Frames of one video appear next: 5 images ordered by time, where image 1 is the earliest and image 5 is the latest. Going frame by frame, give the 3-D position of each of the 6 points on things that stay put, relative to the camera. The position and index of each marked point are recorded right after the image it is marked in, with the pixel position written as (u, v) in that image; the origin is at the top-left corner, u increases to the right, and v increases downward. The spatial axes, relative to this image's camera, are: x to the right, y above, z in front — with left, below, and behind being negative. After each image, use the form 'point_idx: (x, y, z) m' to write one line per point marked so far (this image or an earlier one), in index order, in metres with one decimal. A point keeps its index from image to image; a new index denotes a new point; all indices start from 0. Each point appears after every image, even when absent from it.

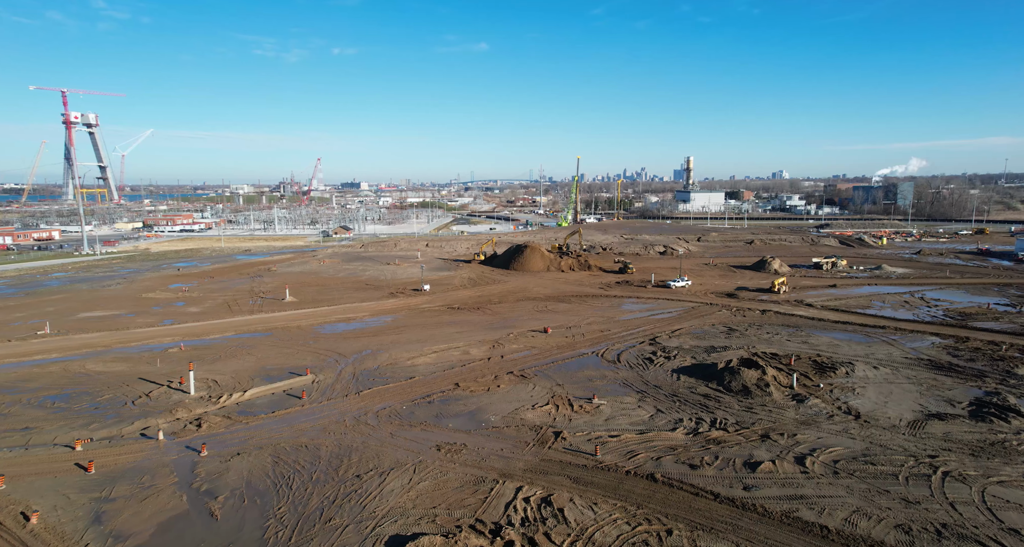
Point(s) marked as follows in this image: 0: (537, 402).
0: (+0.5, -2.7, +13.5) m
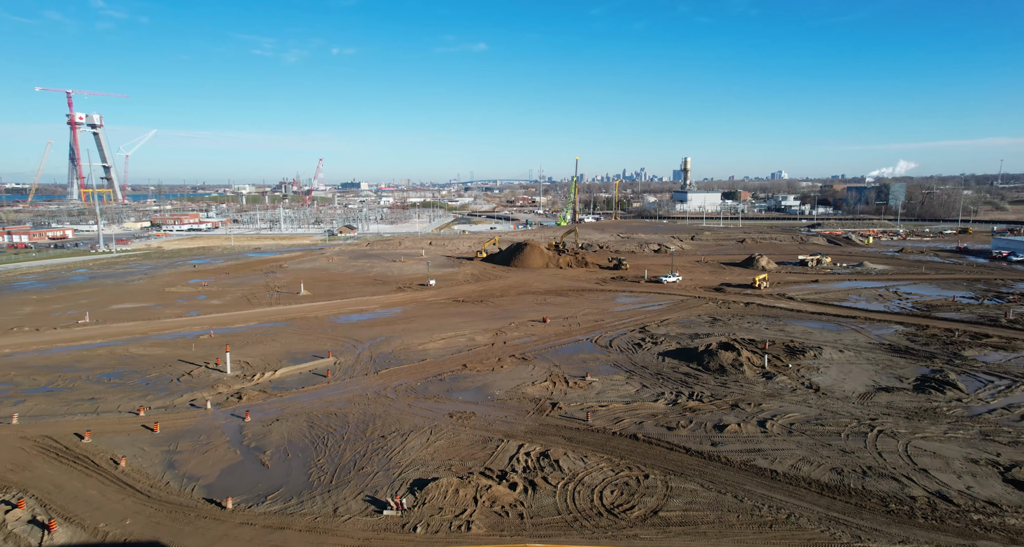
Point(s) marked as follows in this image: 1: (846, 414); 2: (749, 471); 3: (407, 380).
0: (+0.6, -2.5, +15.2) m
1: (+6.6, -2.8, +12.4) m
2: (+3.9, -3.2, +10.2) m
3: (-2.6, -2.6, +15.5) m
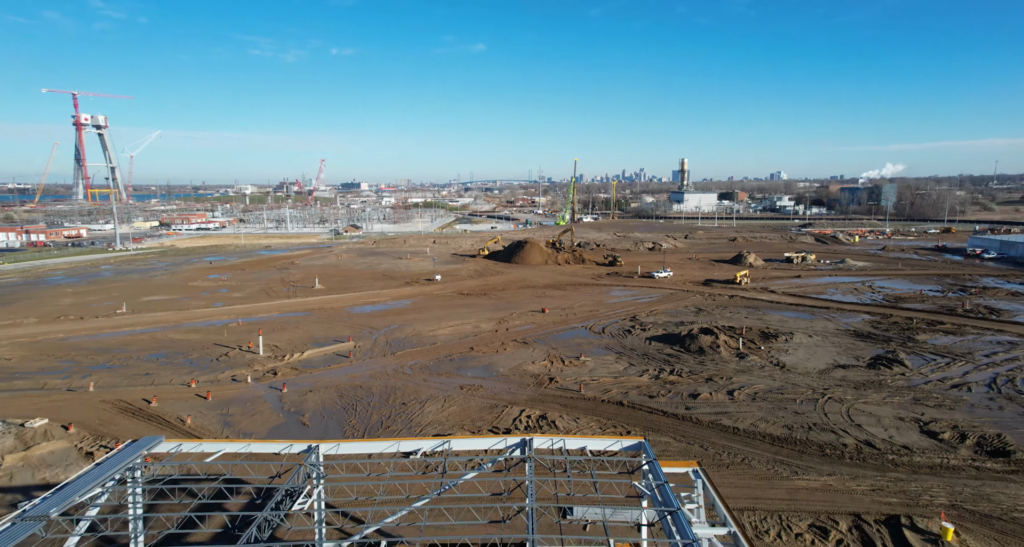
0: (+0.7, -2.3, +17.2) m
1: (+6.6, -2.5, +14.4) m
2: (+3.9, -3.0, +12.2) m
3: (-2.5, -2.4, +17.4) m
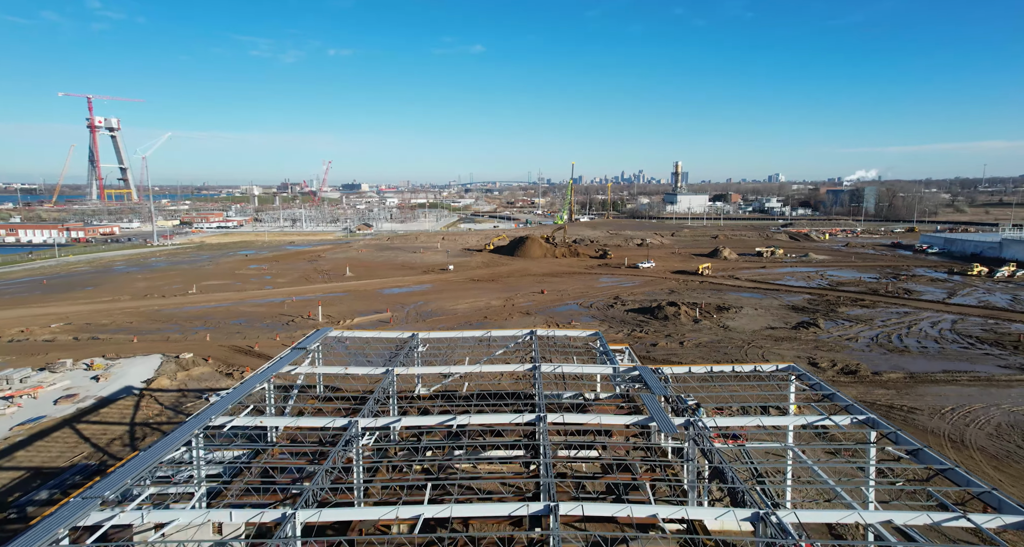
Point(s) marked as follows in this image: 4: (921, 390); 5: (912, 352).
0: (+0.9, -1.8, +22.0) m
1: (+6.9, -2.0, +19.2) m
2: (+4.1, -2.4, +17.0) m
3: (-2.3, -1.8, +22.2) m
4: (+8.9, -2.5, +13.7) m
5: (+10.7, -2.1, +16.9) m
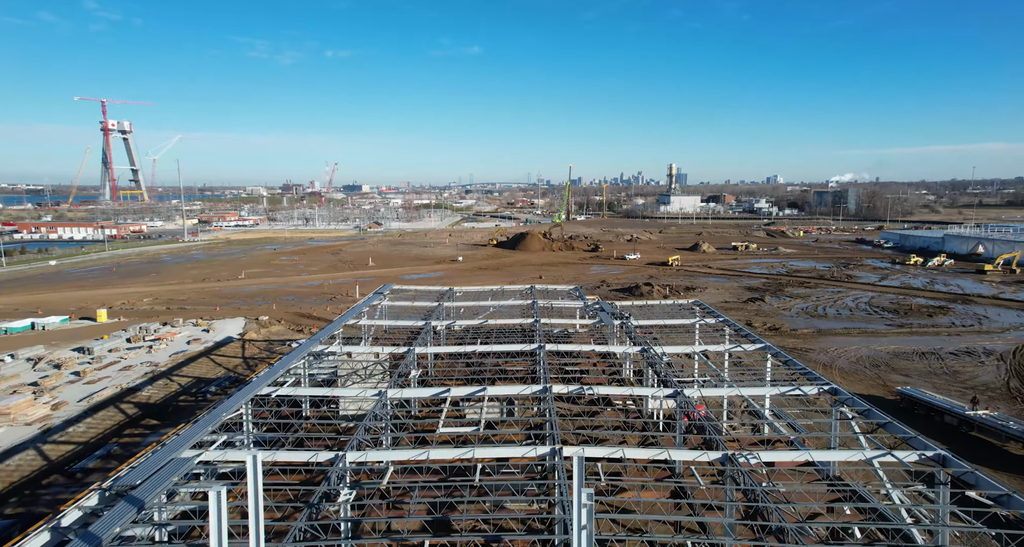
0: (+1.0, -1.1, +26.7) m
1: (+7.0, -1.4, +23.9) m
2: (+4.3, -1.8, +21.7) m
3: (-2.2, -1.2, +26.9) m
4: (+9.0, -1.9, +18.4) m
5: (+10.8, -1.5, +21.6) m
